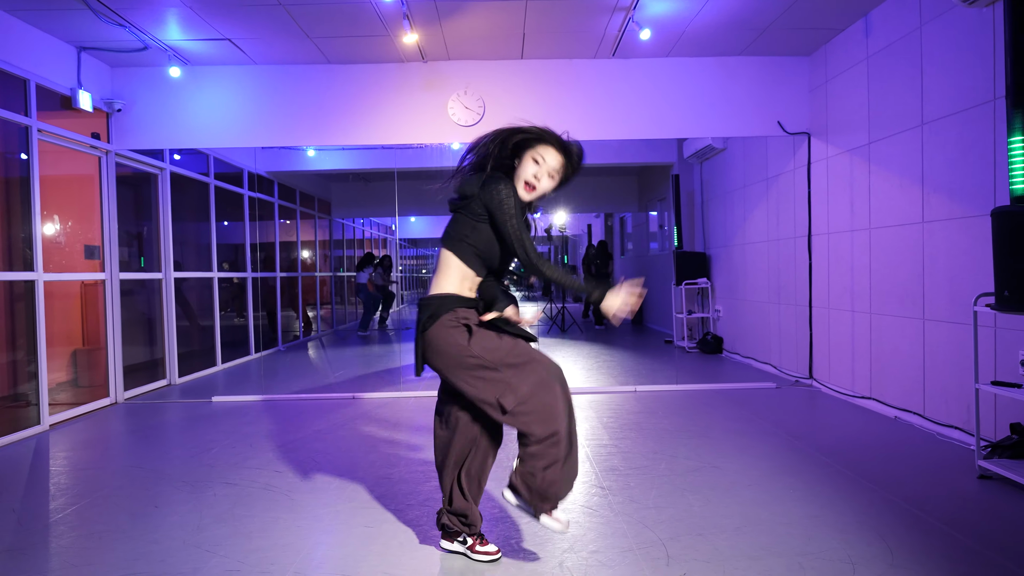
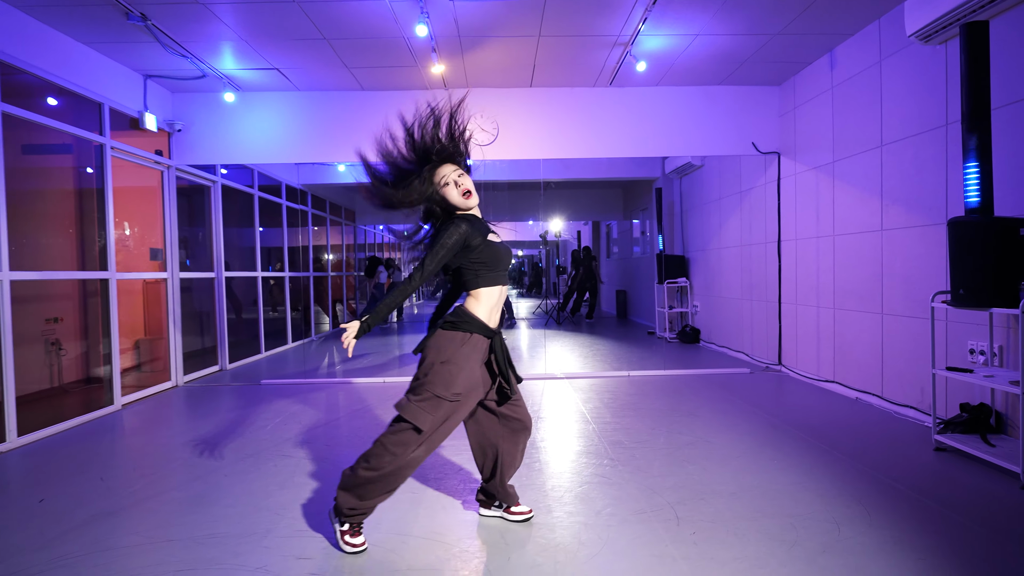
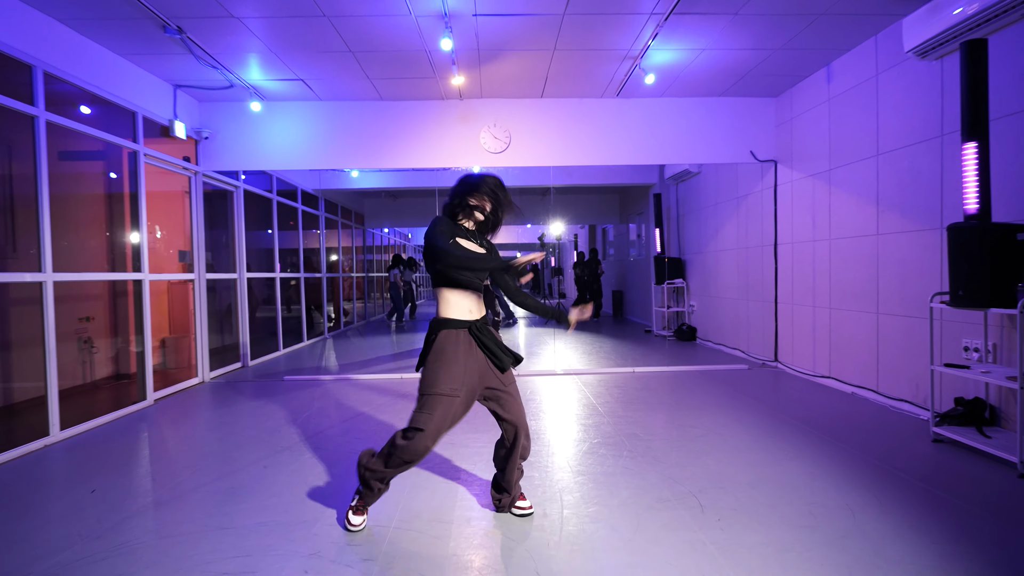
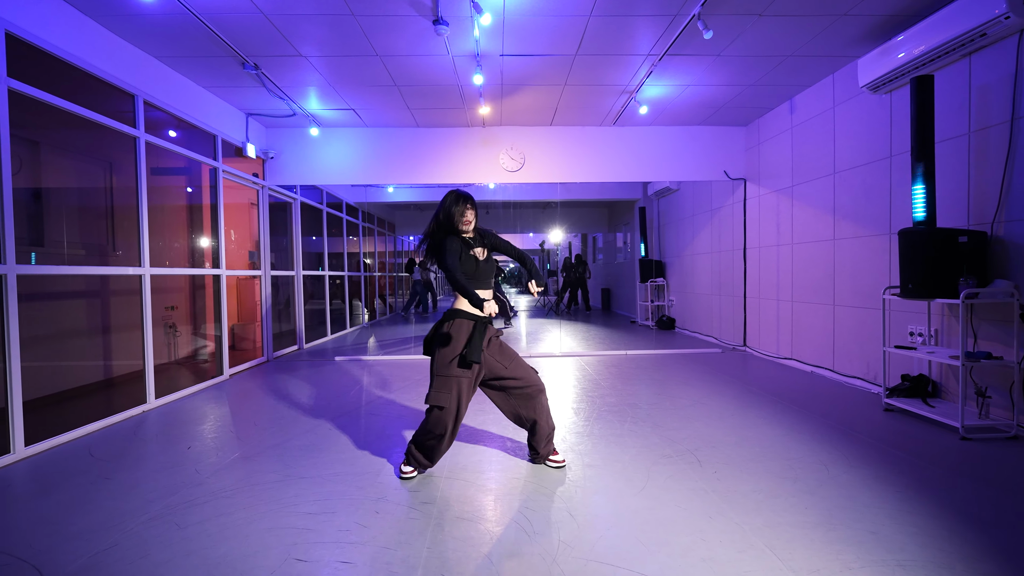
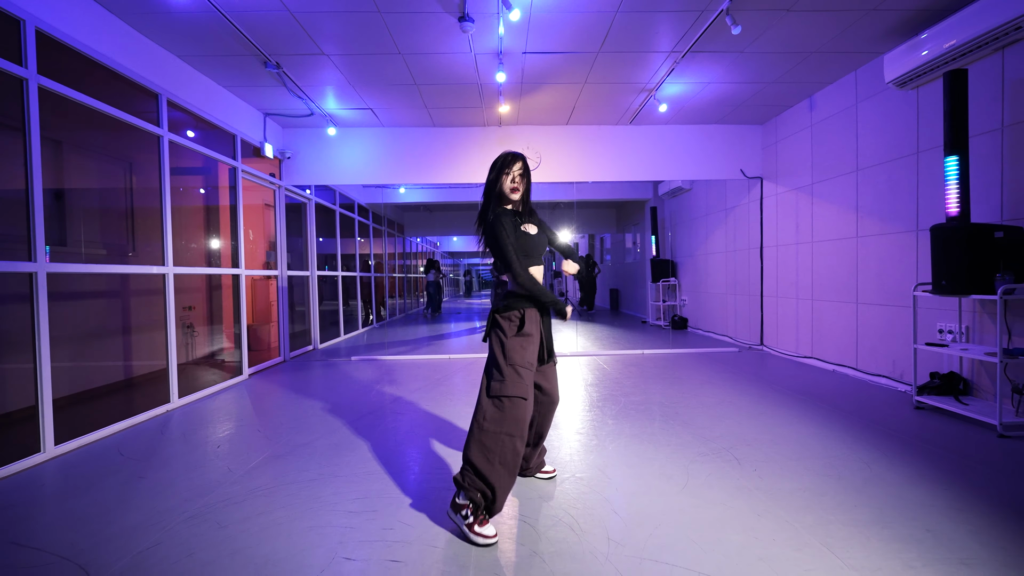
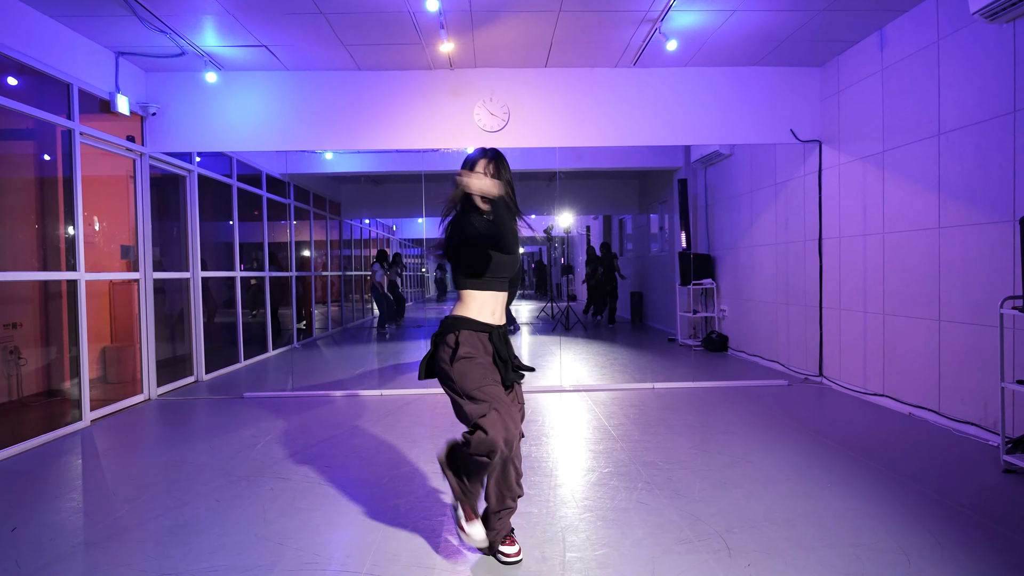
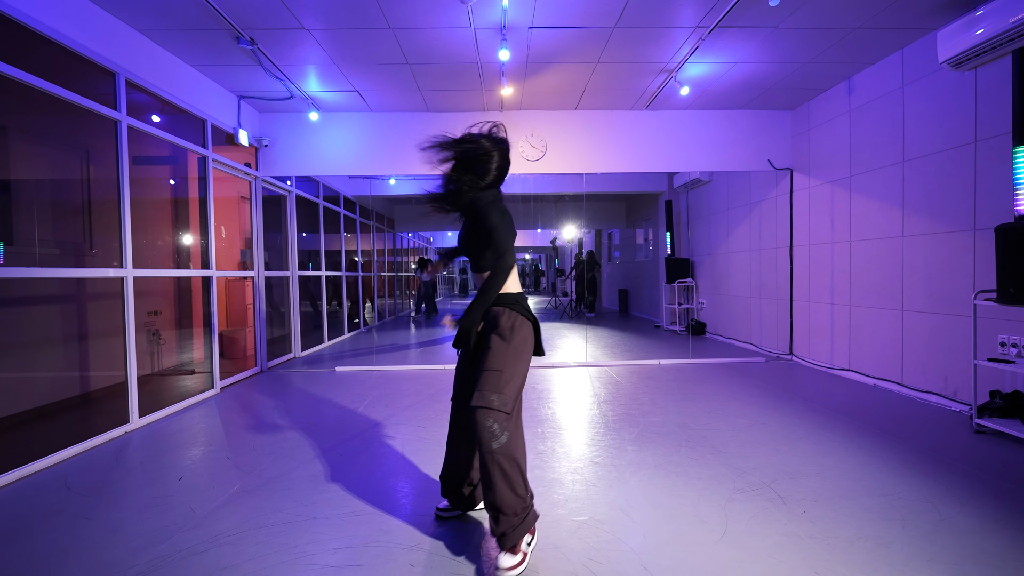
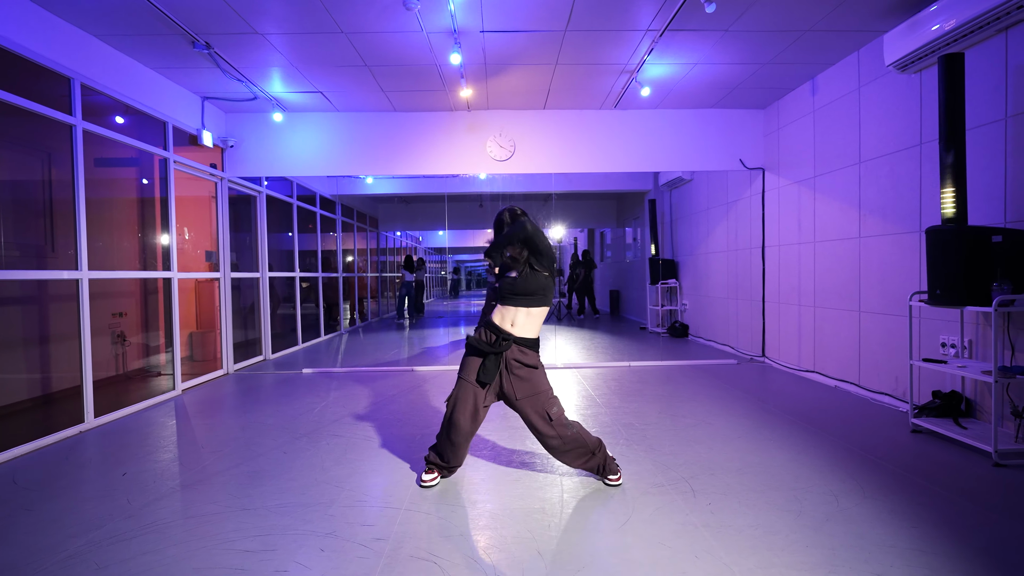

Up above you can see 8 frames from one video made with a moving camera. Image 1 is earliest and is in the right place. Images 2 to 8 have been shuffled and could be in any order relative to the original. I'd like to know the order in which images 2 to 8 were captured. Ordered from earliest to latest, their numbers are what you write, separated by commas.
2, 8, 6, 3, 4, 7, 5
